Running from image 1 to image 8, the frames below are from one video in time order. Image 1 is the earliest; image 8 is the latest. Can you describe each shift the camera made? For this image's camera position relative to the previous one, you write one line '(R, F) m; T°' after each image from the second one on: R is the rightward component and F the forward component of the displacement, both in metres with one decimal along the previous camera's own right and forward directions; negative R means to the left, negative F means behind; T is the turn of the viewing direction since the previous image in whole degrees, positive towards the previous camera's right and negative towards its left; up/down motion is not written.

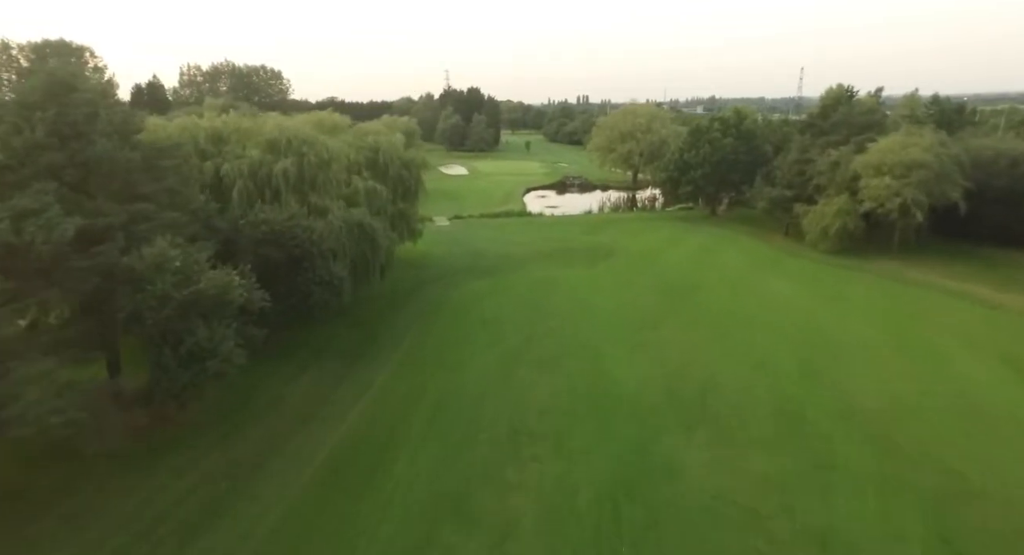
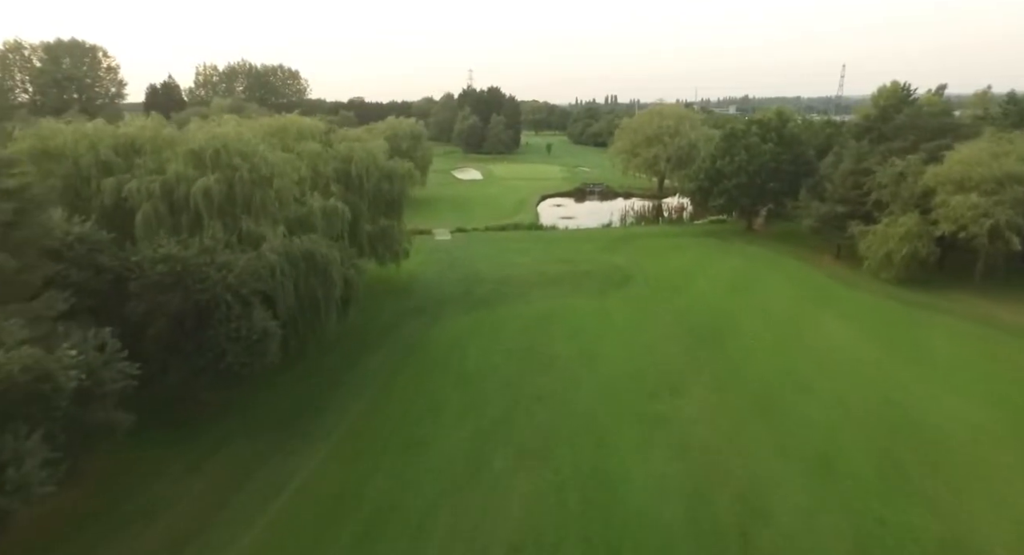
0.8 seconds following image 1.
(+1.4, +4.9) m; -3°
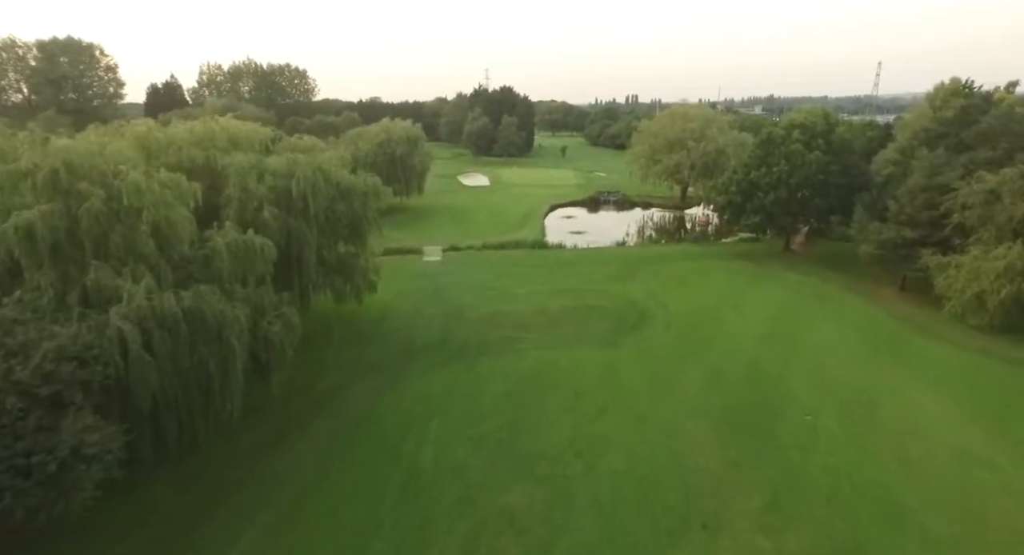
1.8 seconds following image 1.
(+1.3, +5.5) m; -2°
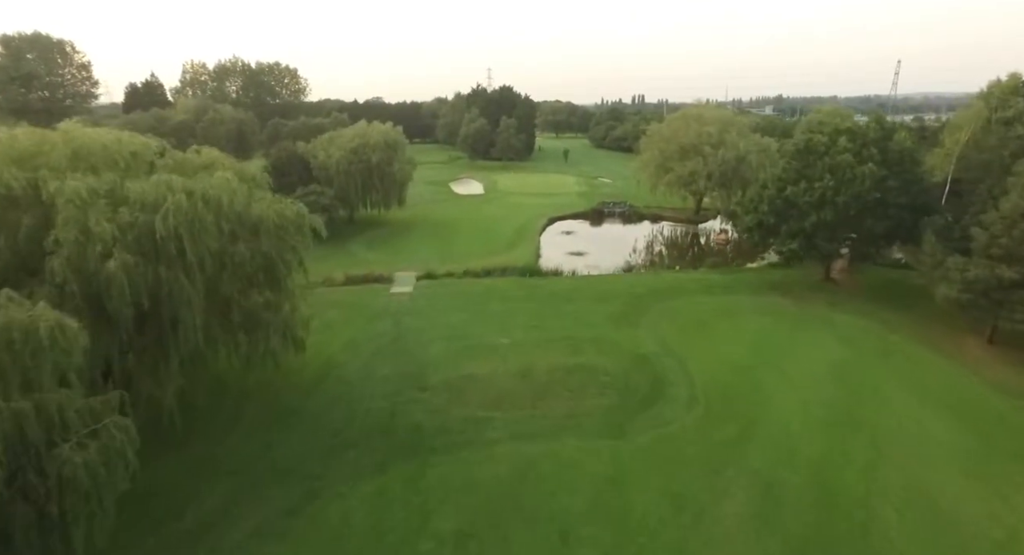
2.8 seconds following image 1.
(+1.1, +6.2) m; -1°
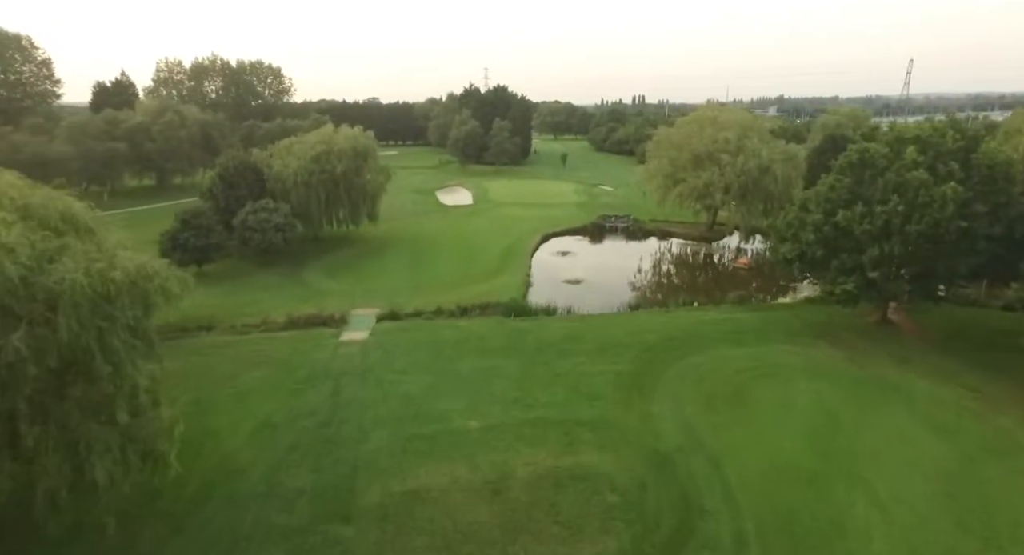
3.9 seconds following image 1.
(+0.9, +6.2) m; 0°
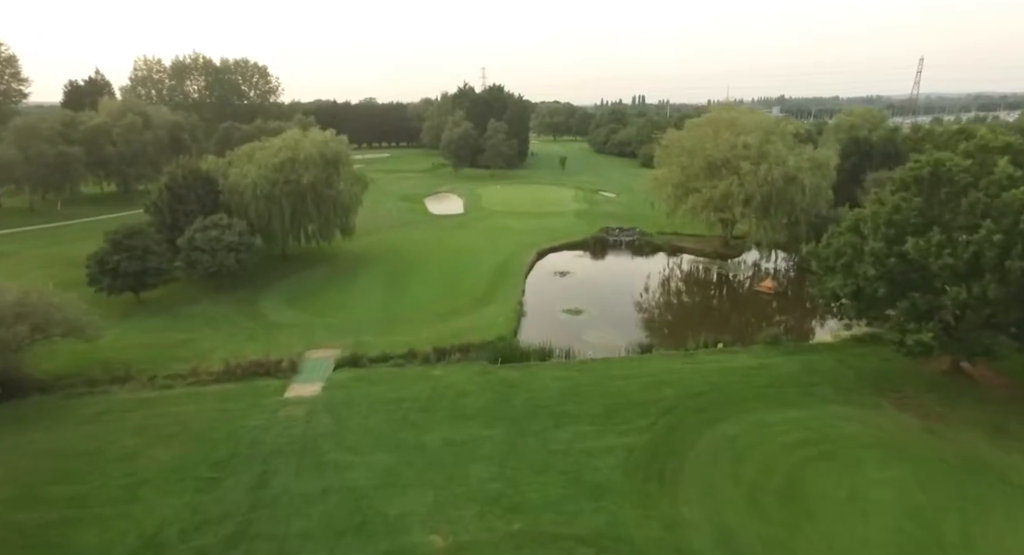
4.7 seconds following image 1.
(+0.5, +4.8) m; 0°
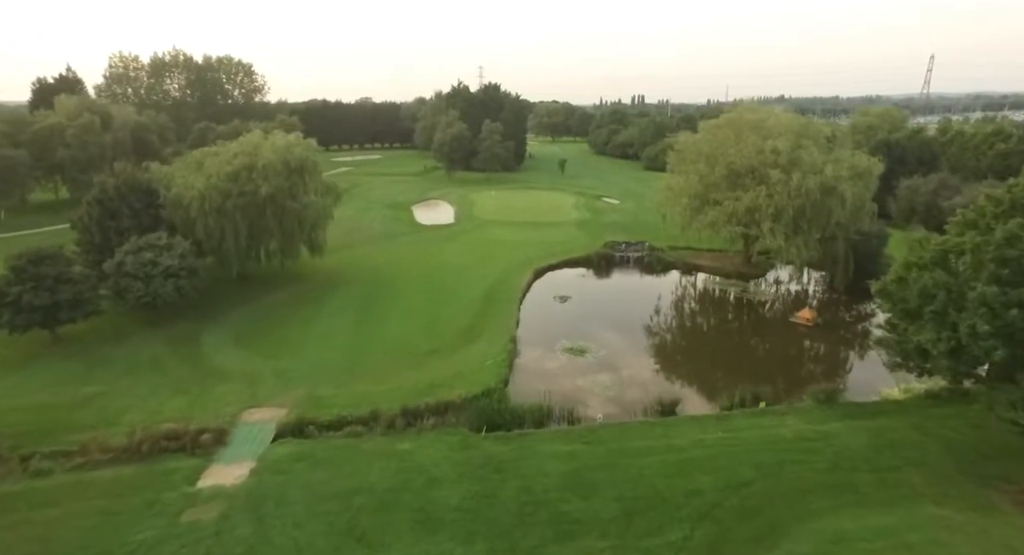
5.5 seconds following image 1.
(+0.3, +4.9) m; 0°
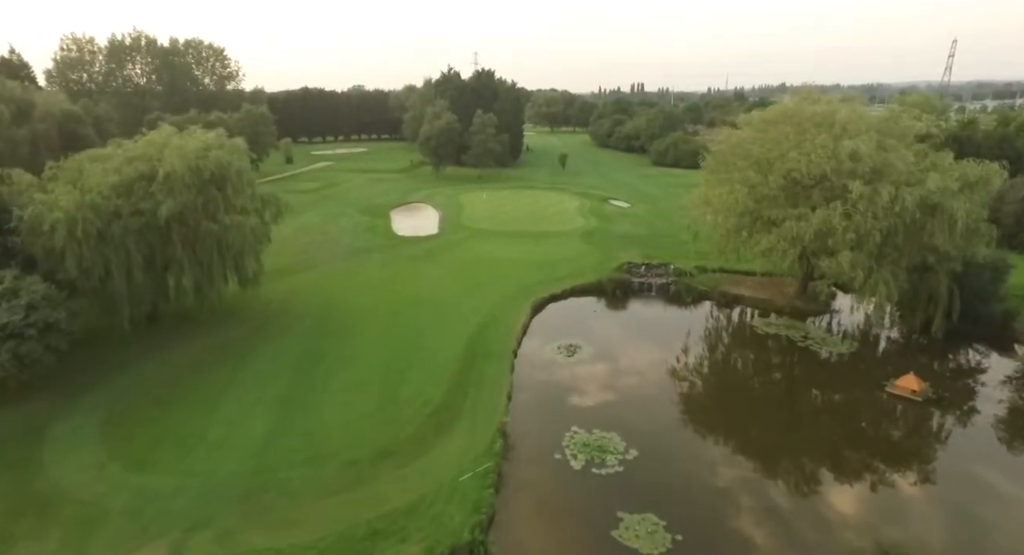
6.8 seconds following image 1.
(+0.3, +7.8) m; 0°
